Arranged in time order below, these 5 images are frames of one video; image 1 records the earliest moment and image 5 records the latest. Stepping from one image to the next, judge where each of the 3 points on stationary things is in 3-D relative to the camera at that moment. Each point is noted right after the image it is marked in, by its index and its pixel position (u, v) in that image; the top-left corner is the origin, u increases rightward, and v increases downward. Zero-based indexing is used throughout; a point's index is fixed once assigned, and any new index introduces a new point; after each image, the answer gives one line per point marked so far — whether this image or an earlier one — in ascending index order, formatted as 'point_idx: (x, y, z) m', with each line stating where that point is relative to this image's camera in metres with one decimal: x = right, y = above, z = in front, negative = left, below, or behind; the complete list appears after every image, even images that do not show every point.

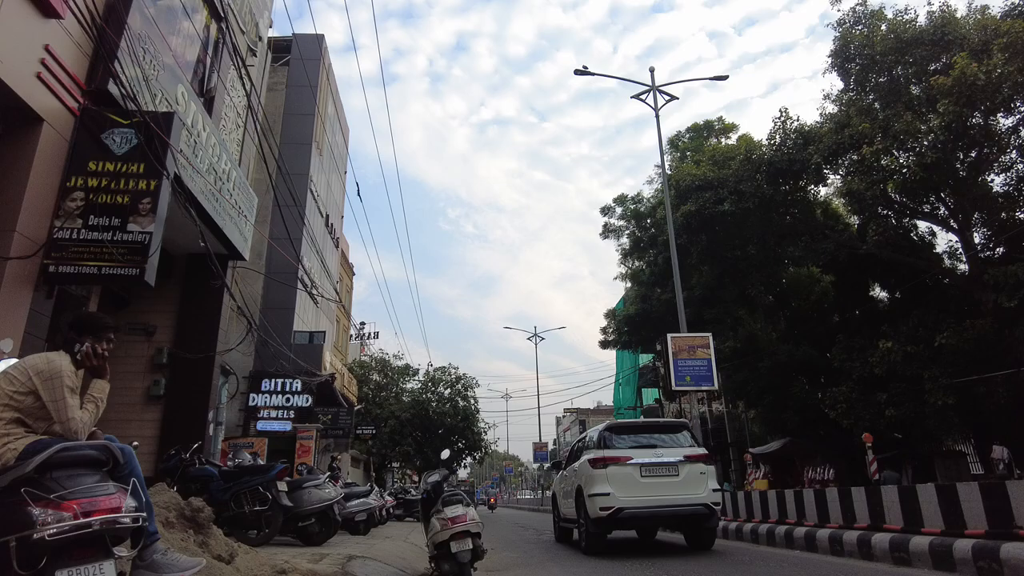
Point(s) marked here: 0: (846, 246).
0: (+8.5, +1.1, +17.0) m
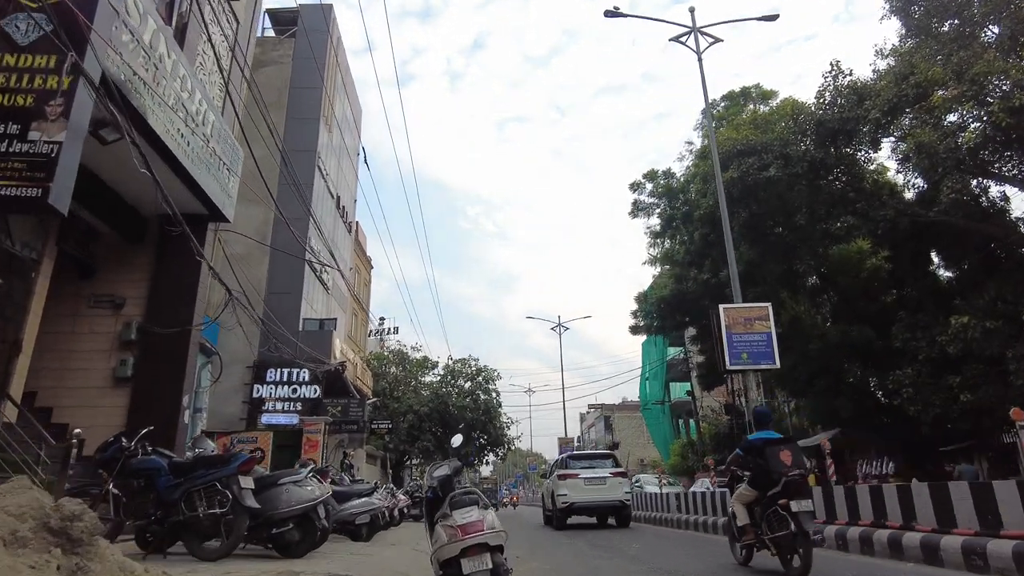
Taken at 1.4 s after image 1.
0: (+9.1, +1.7, +15.2) m
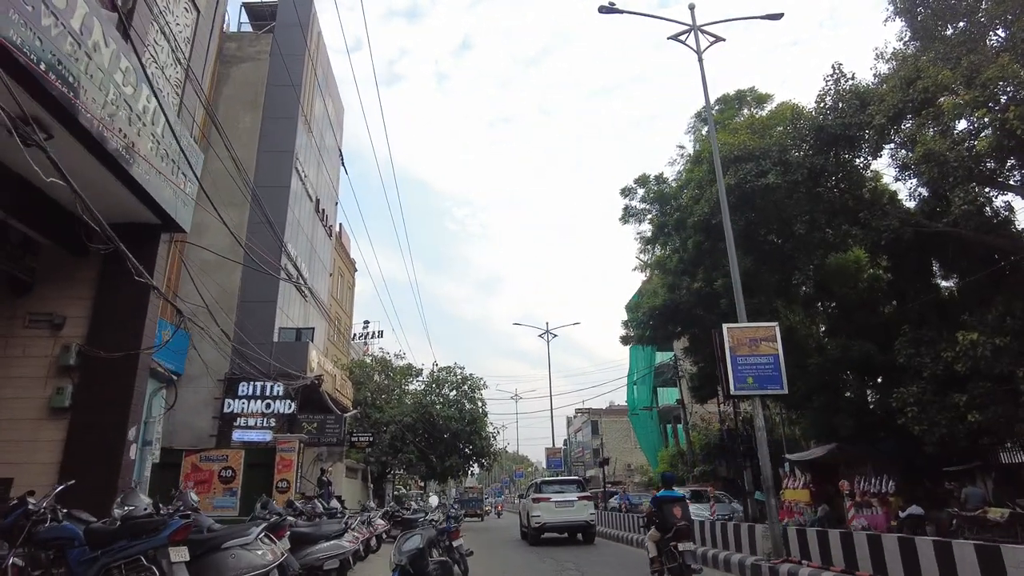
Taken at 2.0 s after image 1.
0: (+8.8, +1.4, +14.6) m
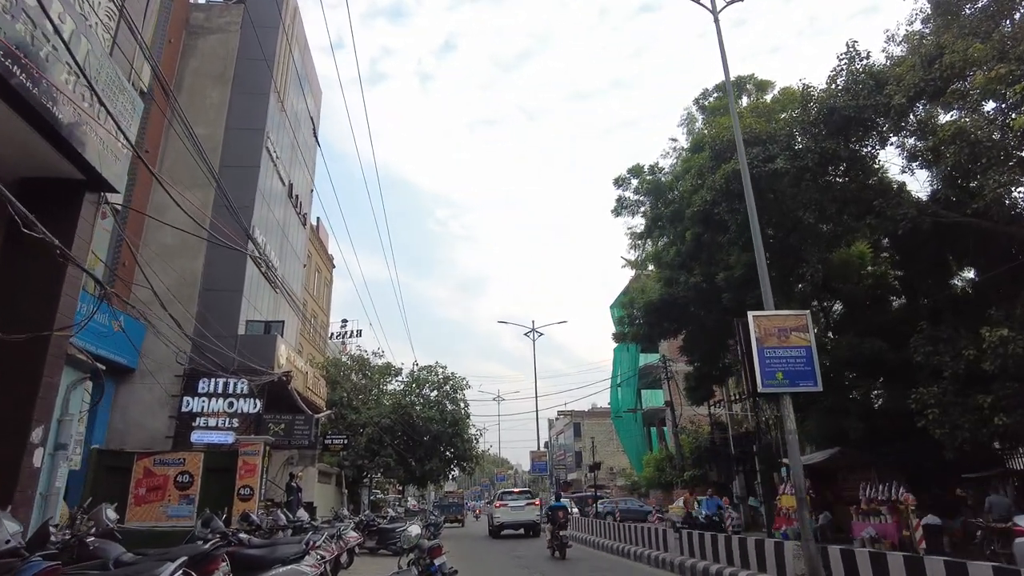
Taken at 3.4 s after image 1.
0: (+8.6, +1.6, +13.6) m
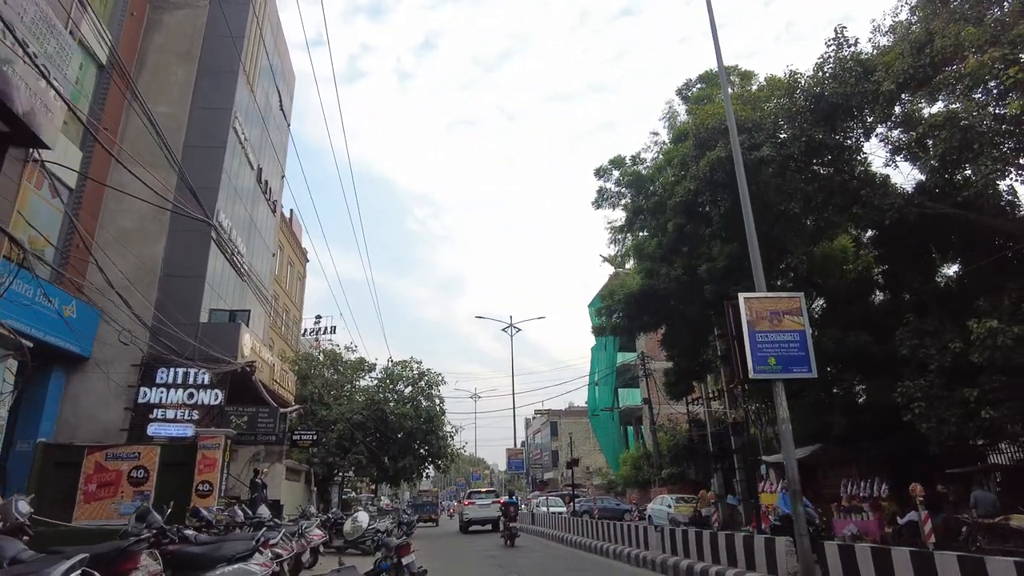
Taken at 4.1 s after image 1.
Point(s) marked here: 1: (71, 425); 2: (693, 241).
0: (+8.2, +1.7, +13.3) m
1: (-9.6, -3.0, +14.4) m
2: (+4.7, +1.2, +17.1) m
